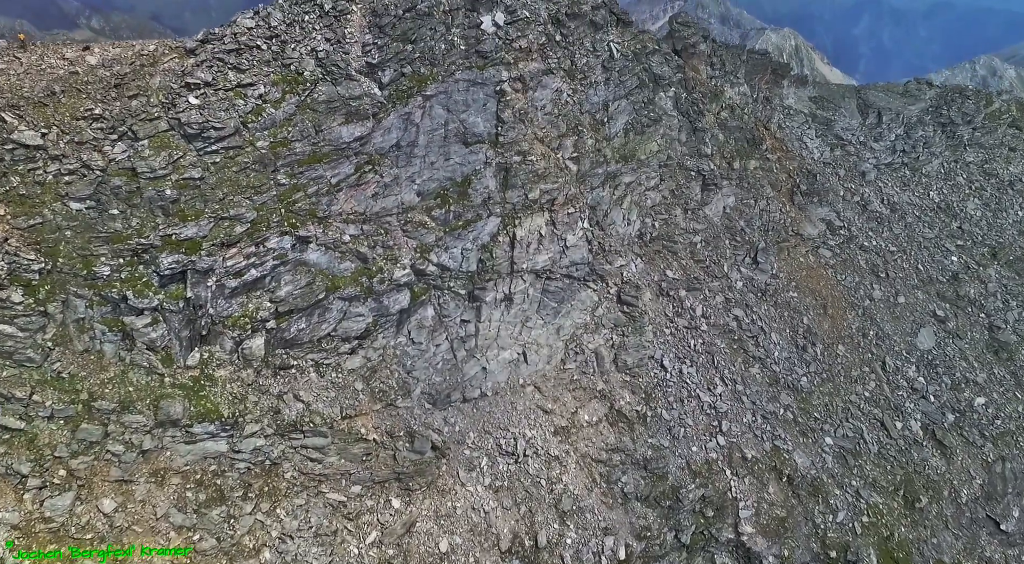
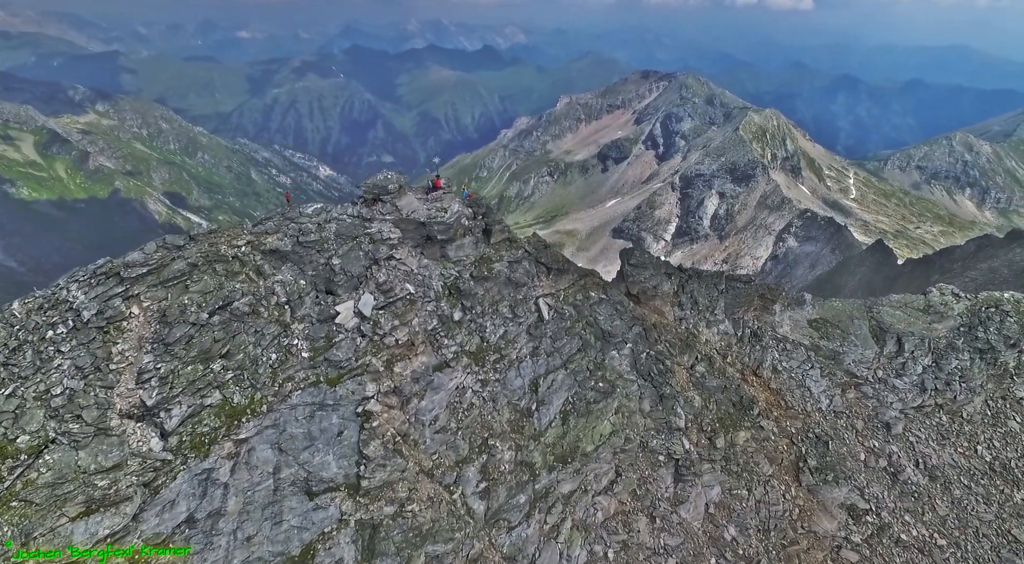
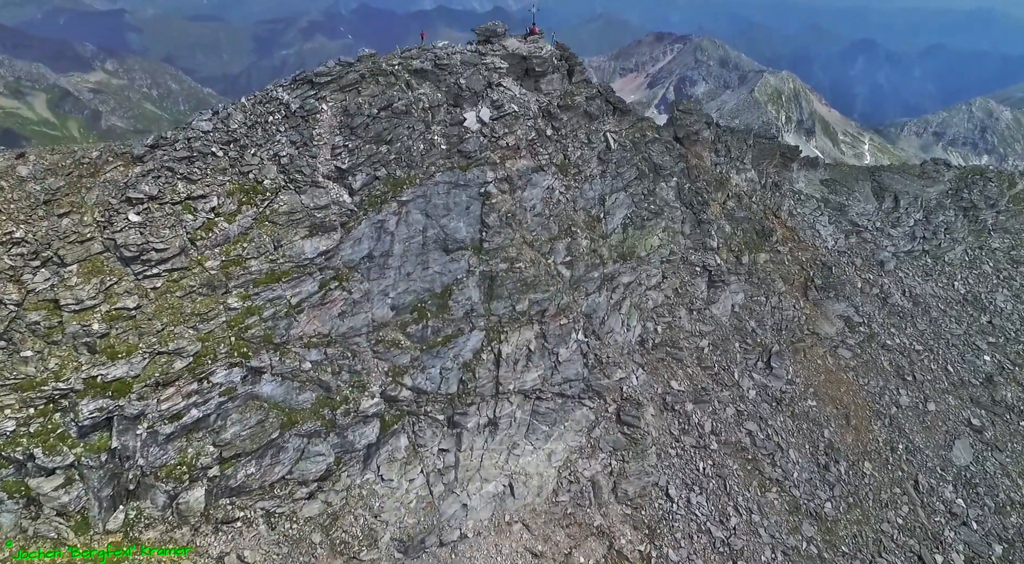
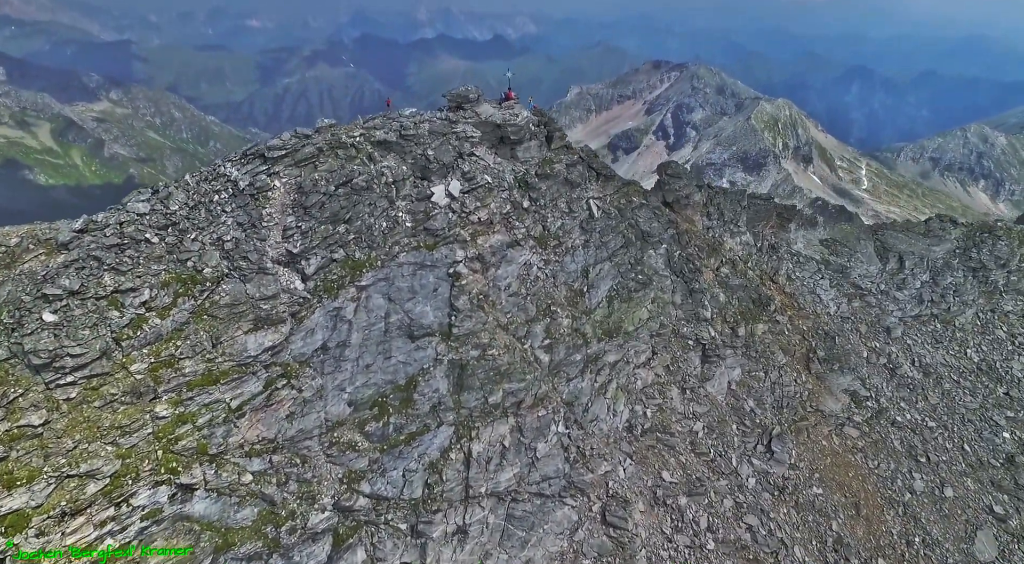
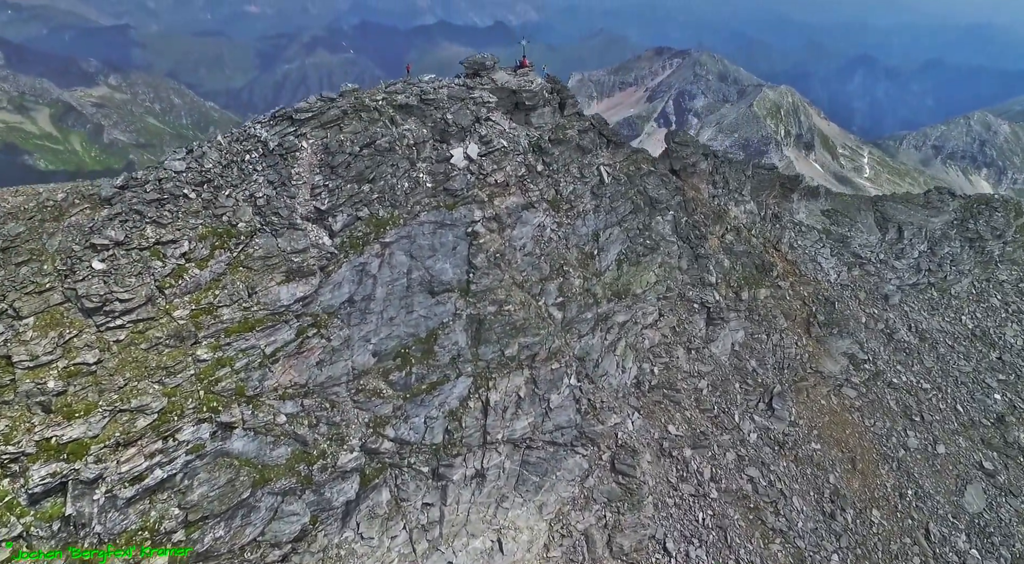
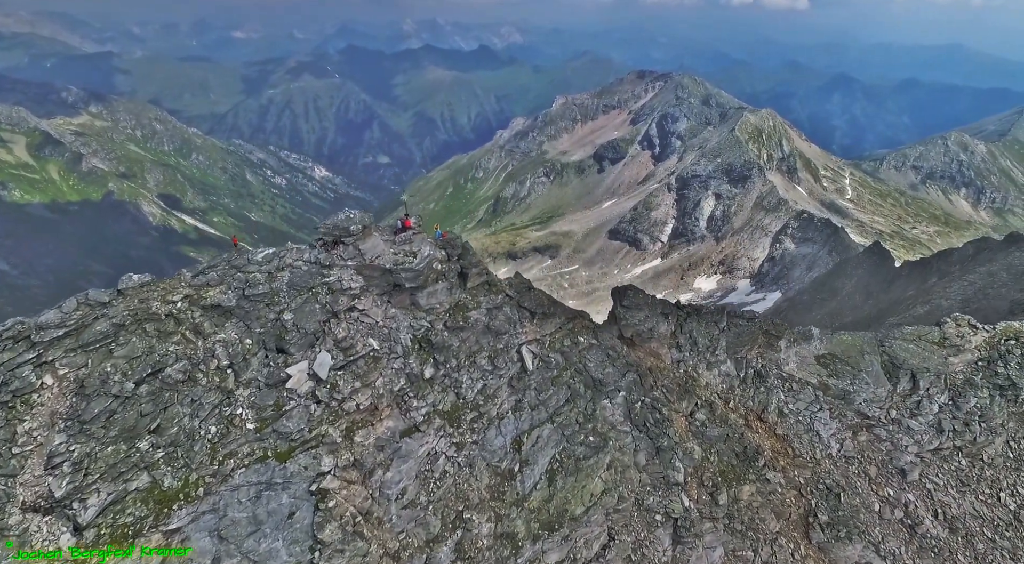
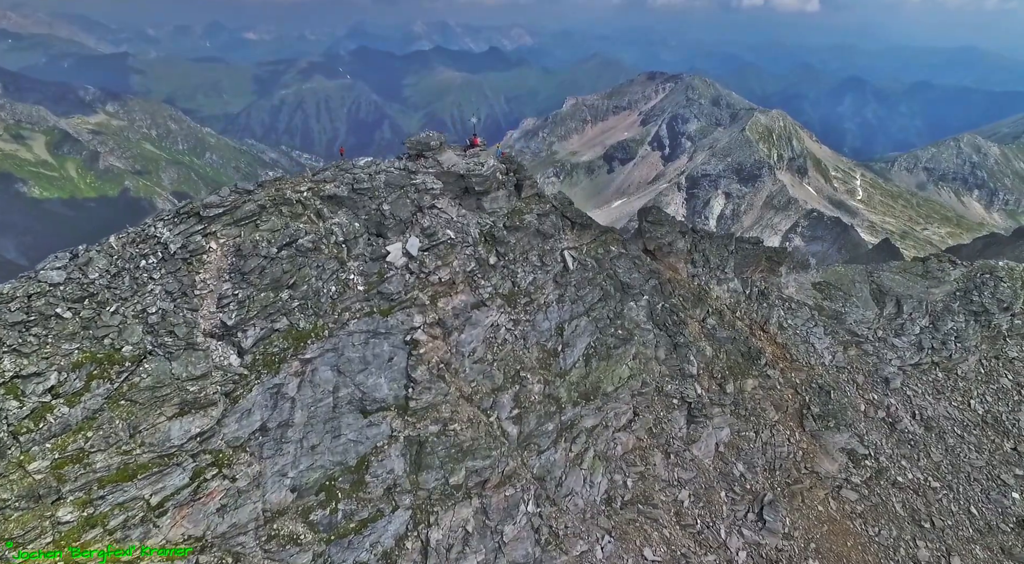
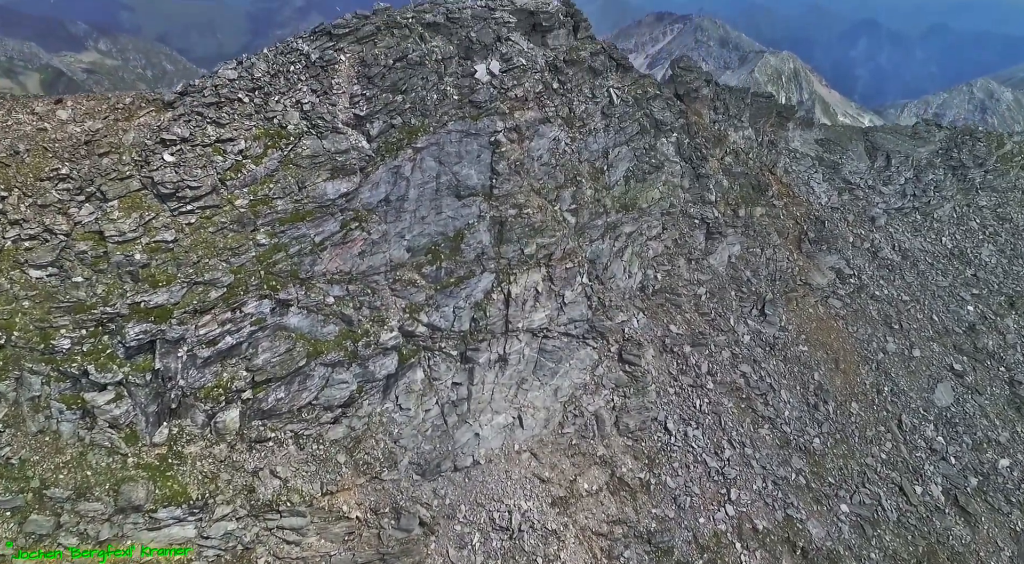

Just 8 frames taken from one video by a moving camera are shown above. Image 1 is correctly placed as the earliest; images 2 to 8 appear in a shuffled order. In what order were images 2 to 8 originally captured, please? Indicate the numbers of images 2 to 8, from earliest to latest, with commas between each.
8, 3, 5, 4, 7, 2, 6
